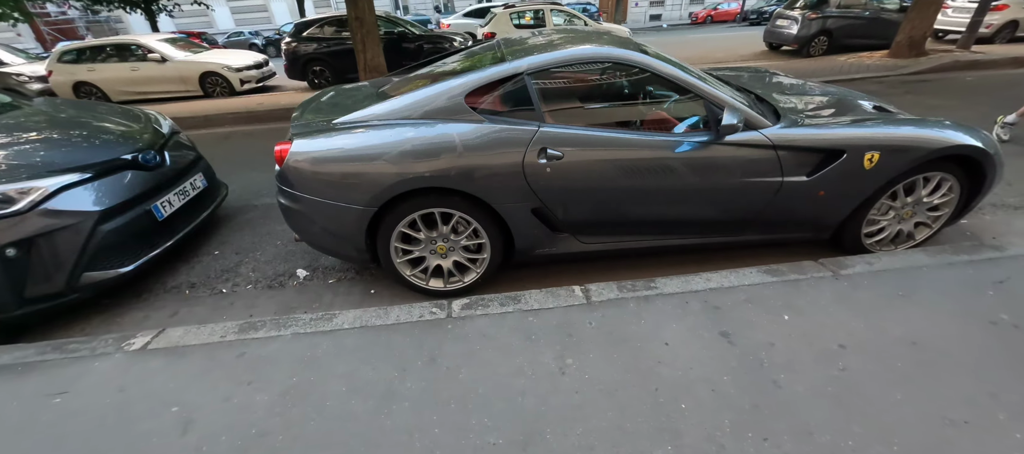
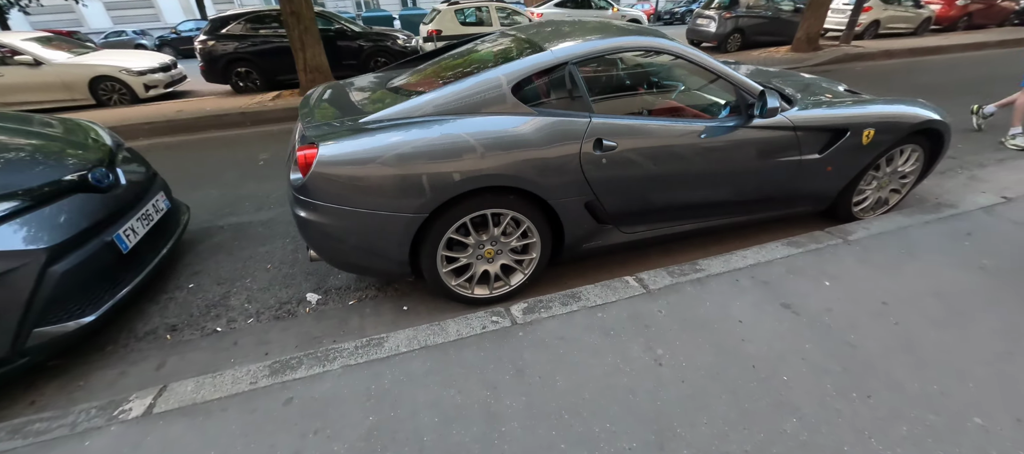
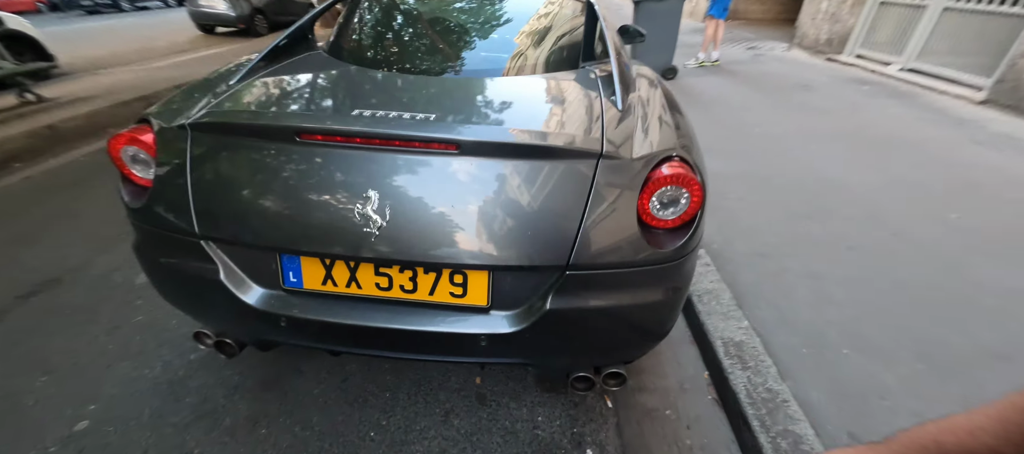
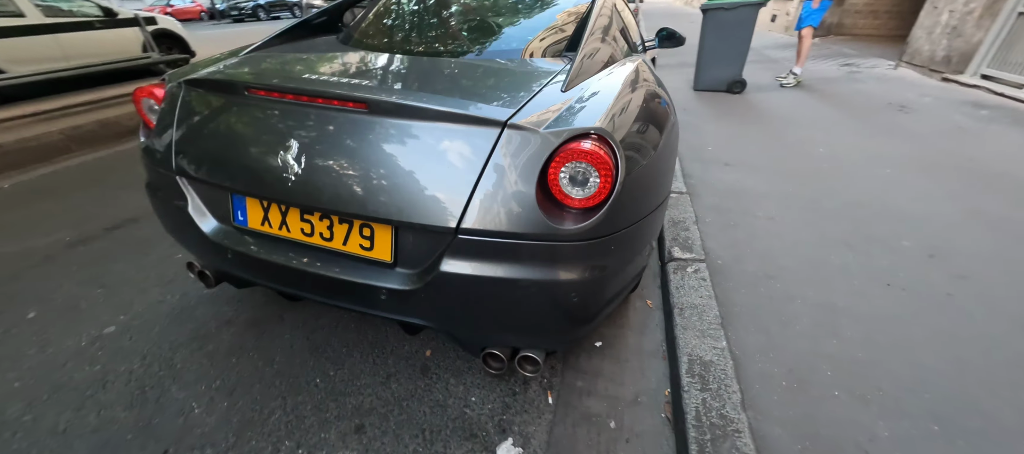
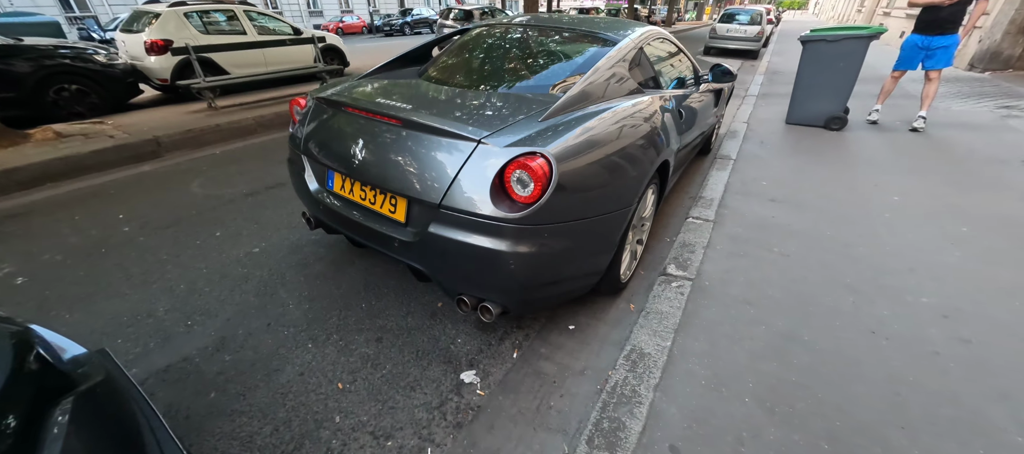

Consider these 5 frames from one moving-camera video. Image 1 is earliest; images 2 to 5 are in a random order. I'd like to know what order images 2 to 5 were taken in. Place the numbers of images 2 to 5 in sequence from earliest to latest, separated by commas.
2, 5, 4, 3
